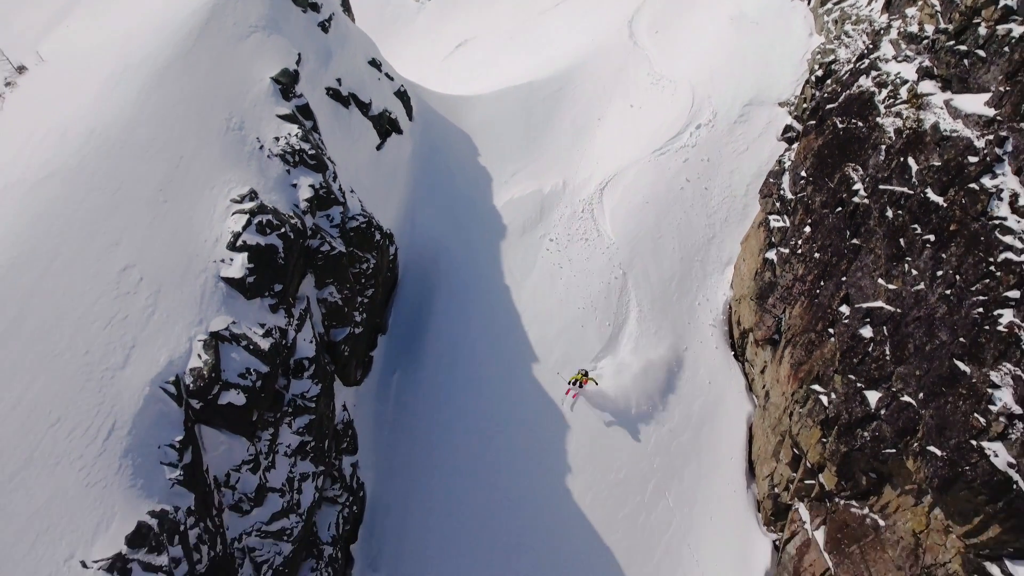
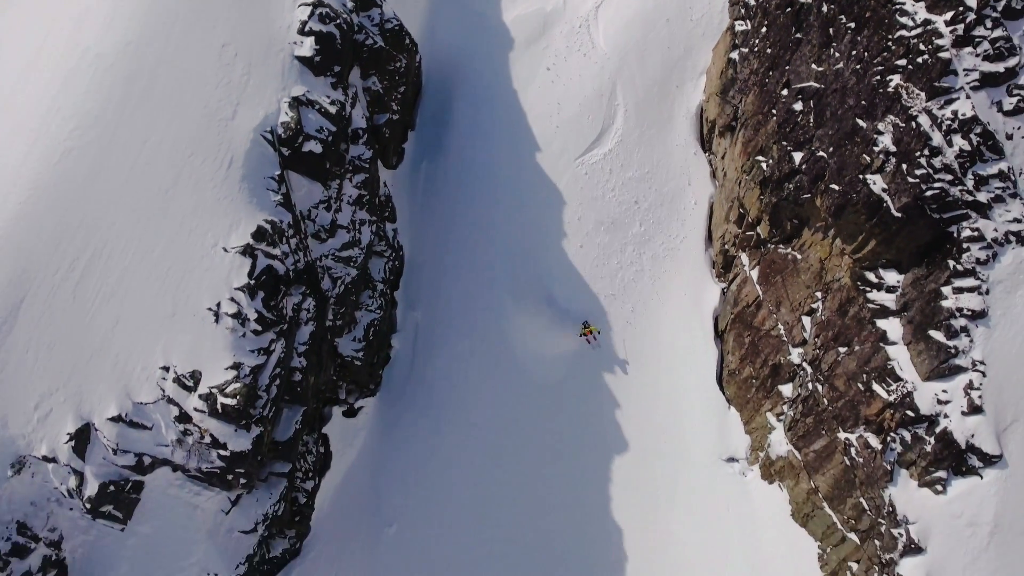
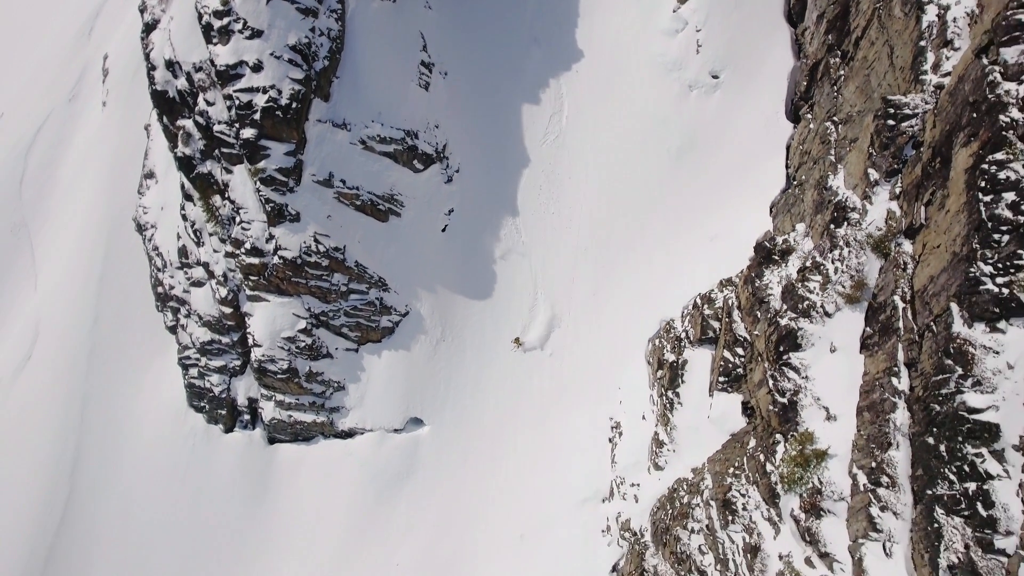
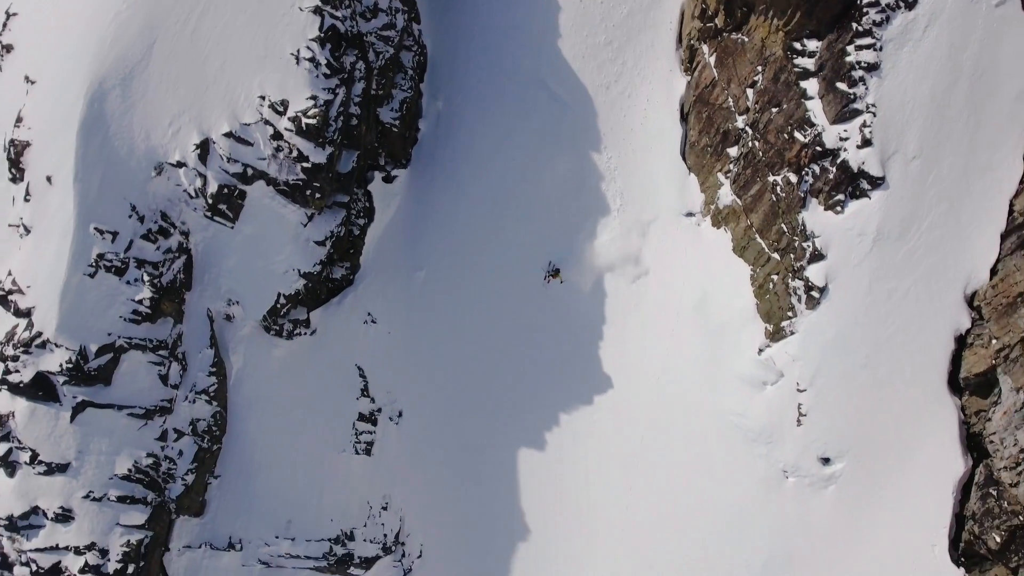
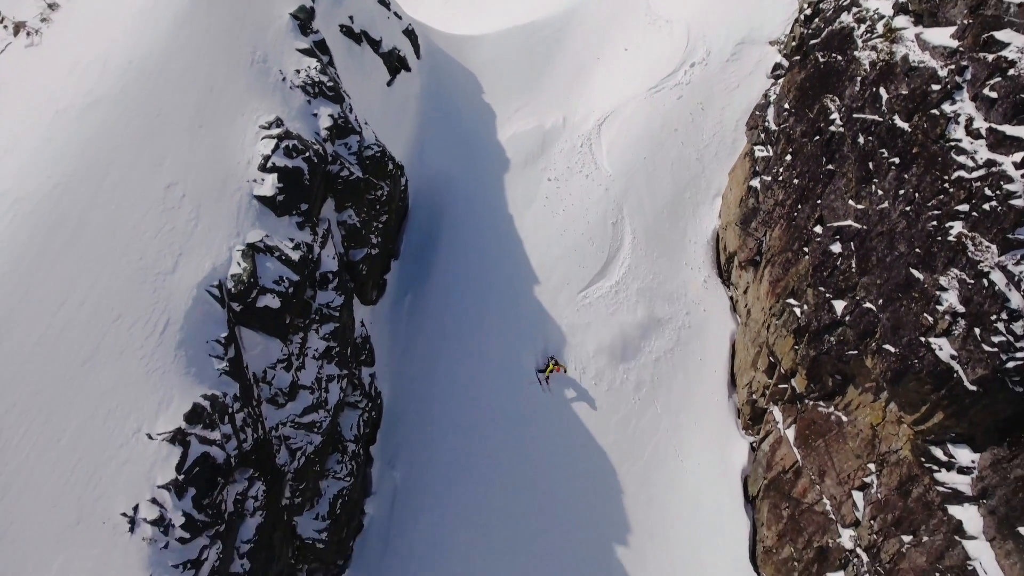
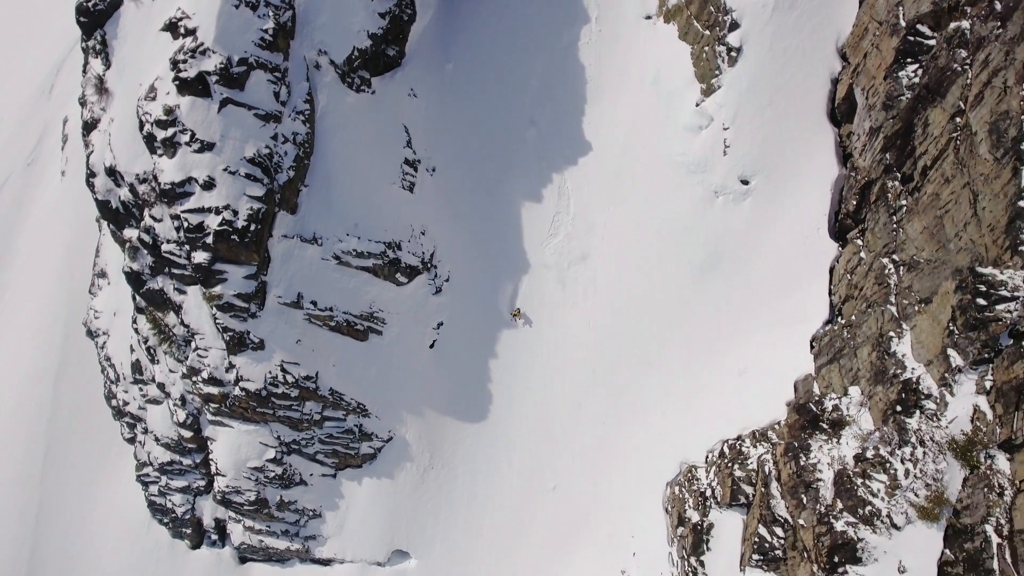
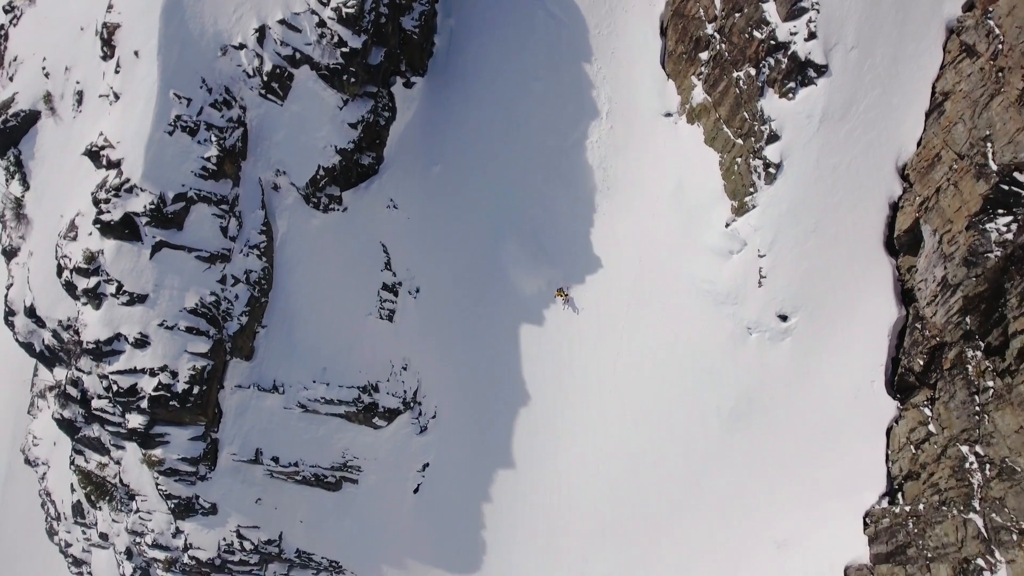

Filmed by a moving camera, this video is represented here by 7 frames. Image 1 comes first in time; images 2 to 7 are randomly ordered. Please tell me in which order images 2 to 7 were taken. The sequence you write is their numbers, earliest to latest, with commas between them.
5, 2, 4, 7, 6, 3
